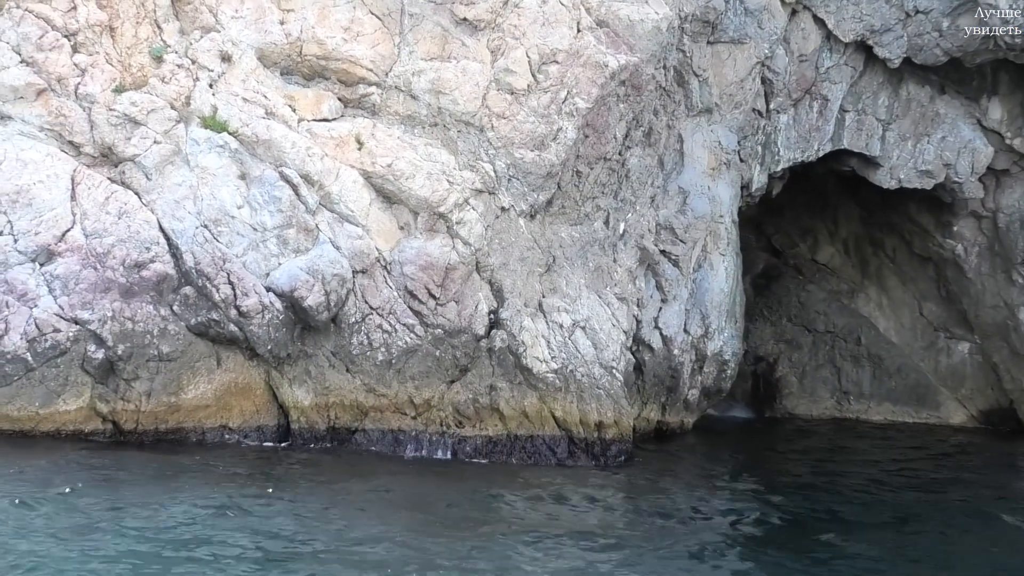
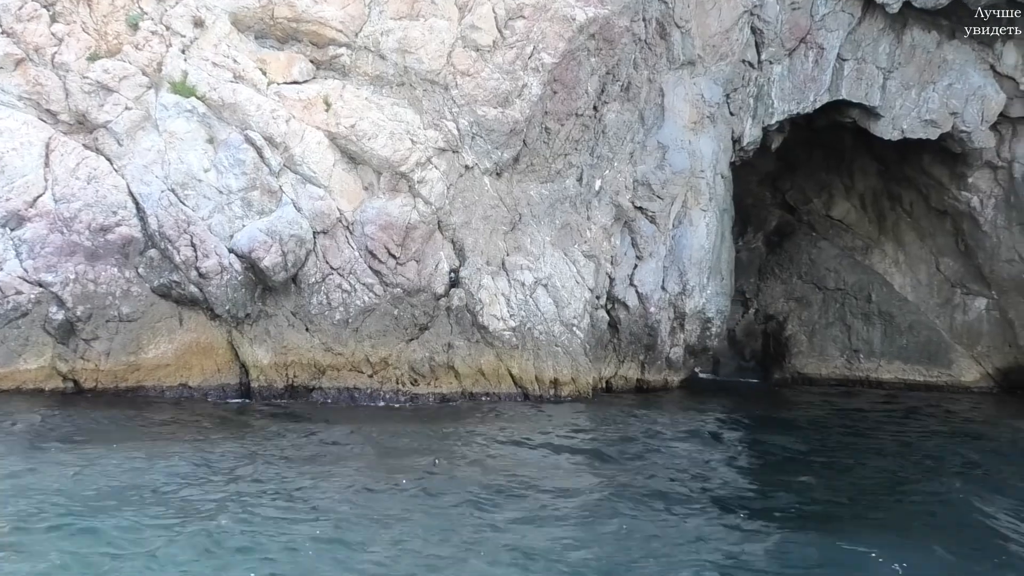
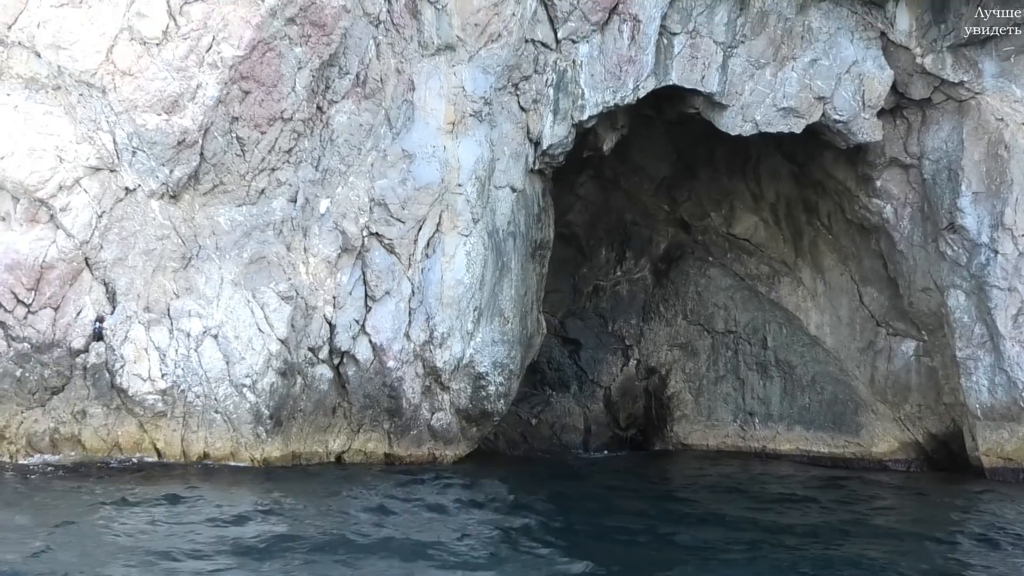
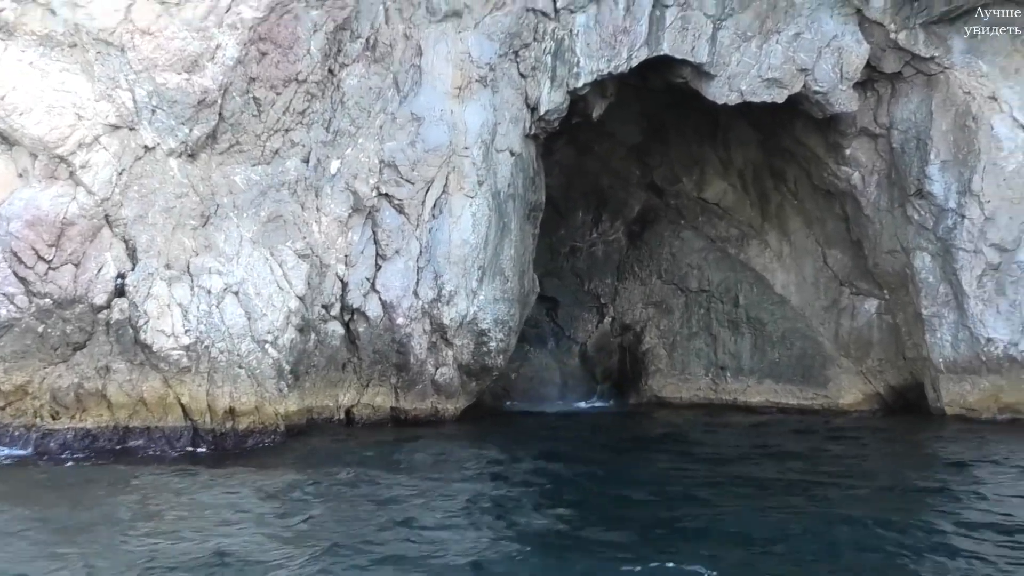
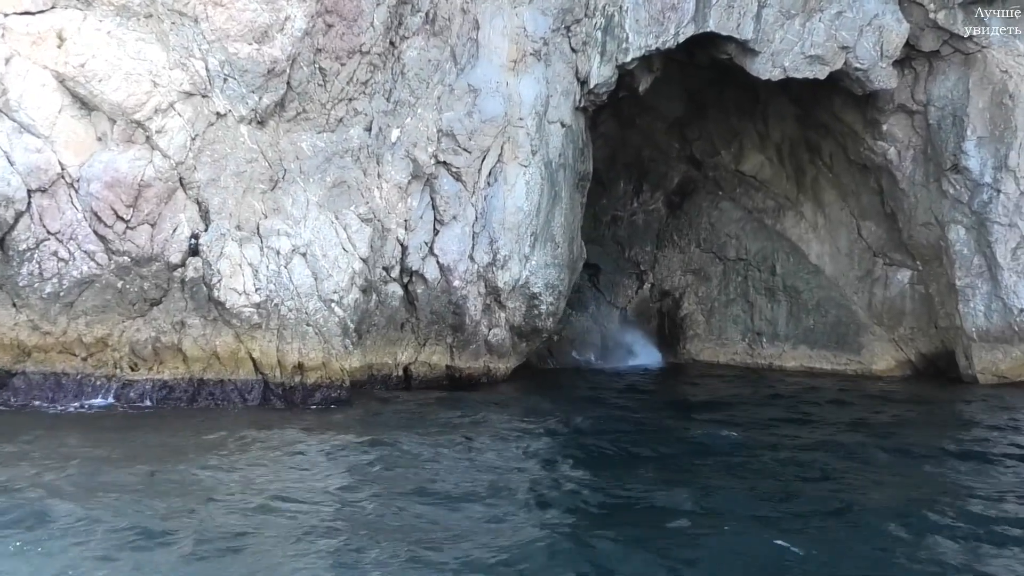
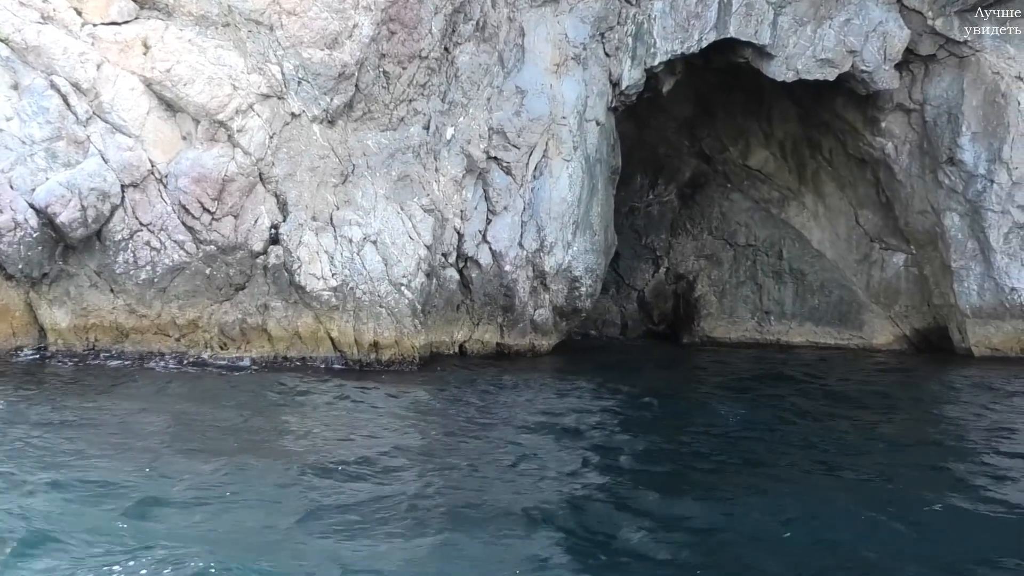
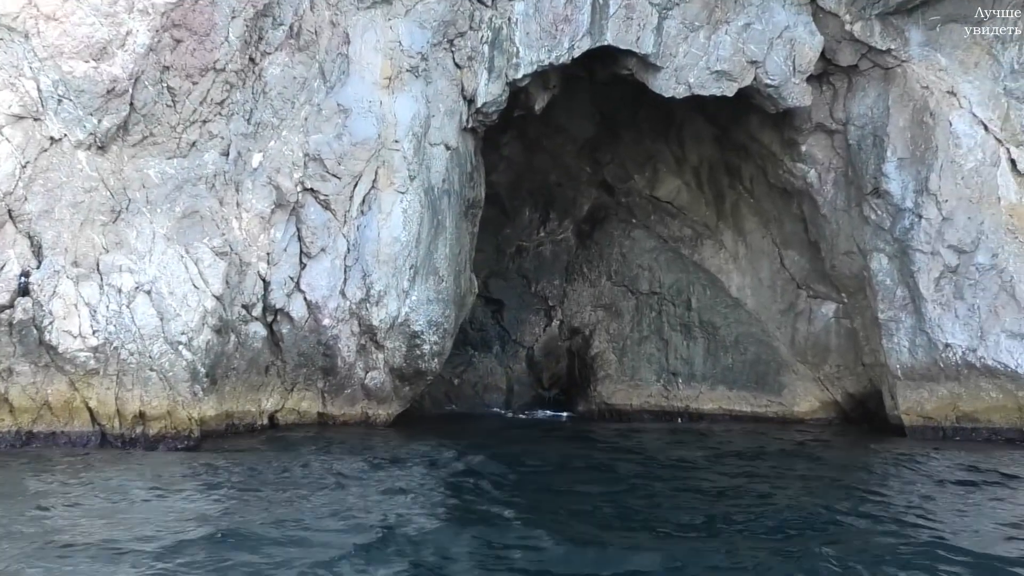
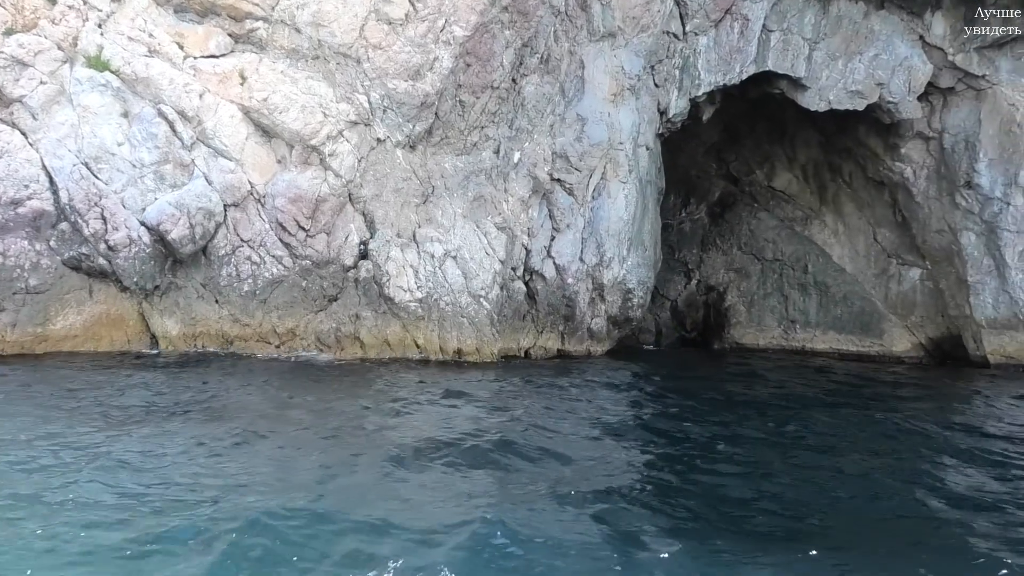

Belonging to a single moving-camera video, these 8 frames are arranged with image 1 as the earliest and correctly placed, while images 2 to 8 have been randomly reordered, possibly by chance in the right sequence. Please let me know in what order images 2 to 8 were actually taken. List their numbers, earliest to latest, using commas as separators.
2, 8, 6, 5, 4, 7, 3
